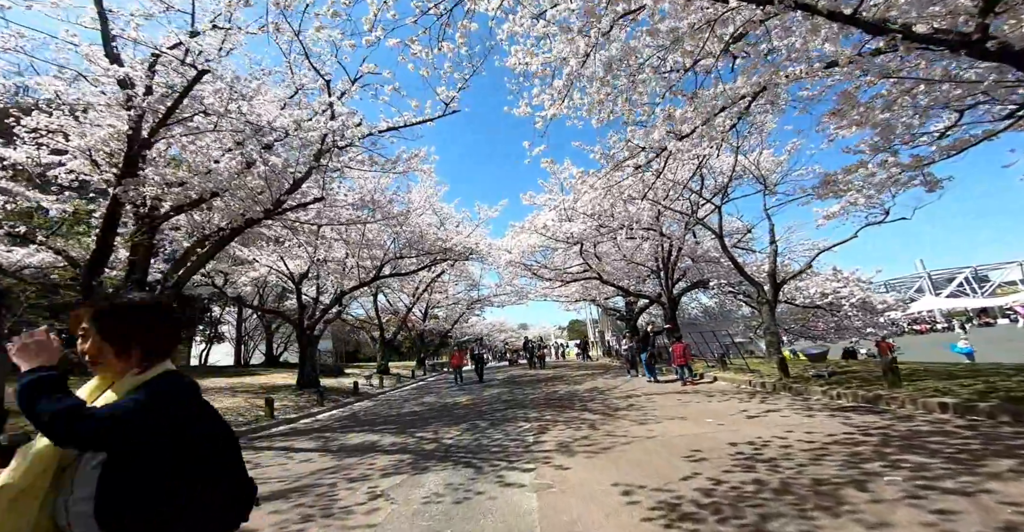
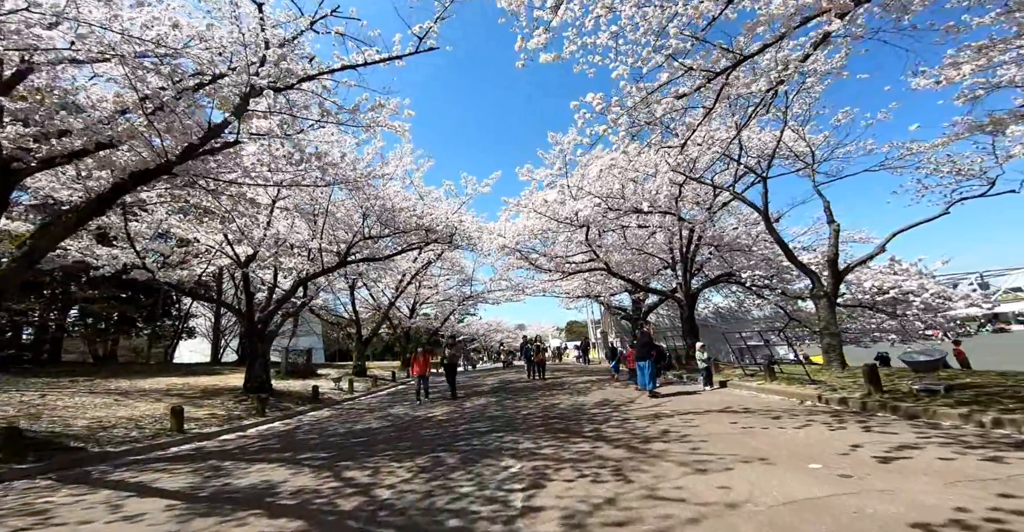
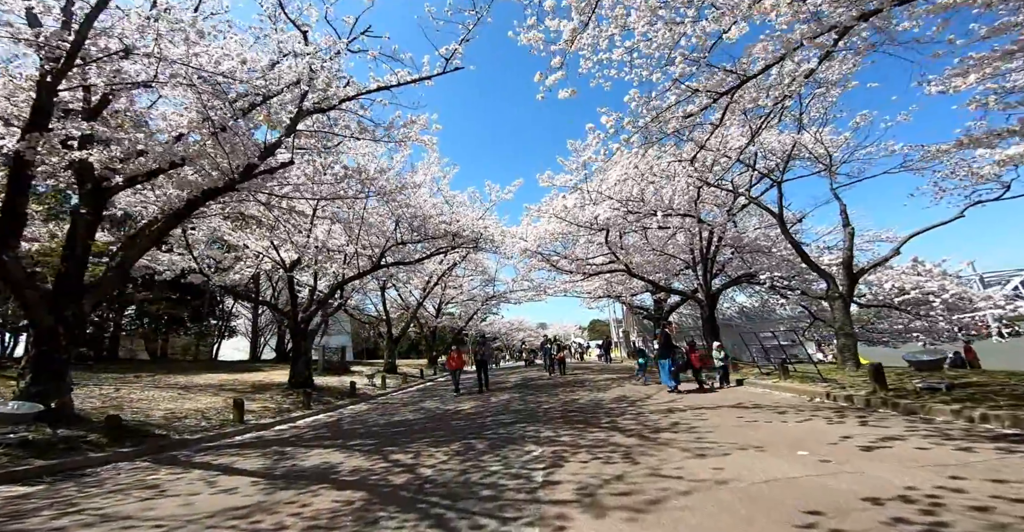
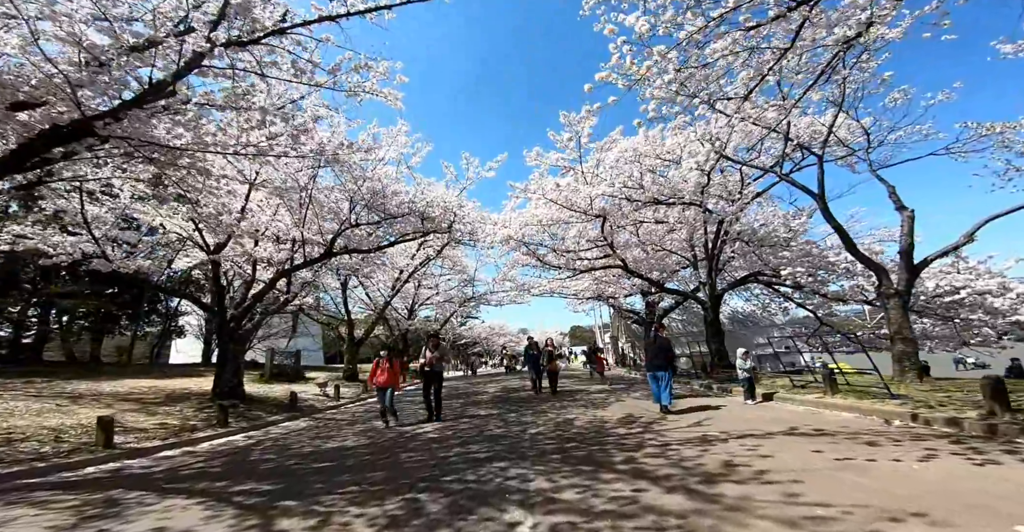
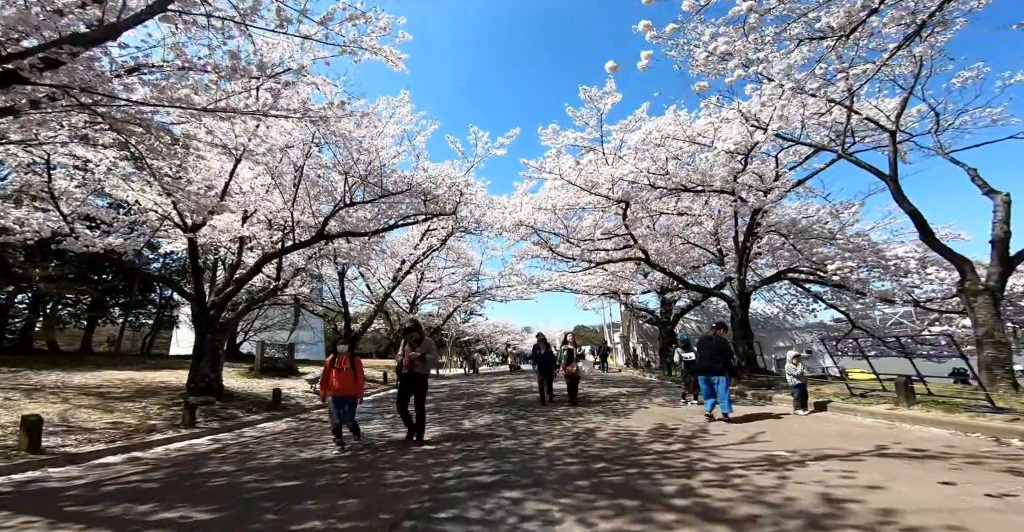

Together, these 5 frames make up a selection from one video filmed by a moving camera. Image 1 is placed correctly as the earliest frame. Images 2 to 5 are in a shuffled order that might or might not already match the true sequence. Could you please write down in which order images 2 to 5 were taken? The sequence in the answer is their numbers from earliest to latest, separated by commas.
3, 2, 4, 5
